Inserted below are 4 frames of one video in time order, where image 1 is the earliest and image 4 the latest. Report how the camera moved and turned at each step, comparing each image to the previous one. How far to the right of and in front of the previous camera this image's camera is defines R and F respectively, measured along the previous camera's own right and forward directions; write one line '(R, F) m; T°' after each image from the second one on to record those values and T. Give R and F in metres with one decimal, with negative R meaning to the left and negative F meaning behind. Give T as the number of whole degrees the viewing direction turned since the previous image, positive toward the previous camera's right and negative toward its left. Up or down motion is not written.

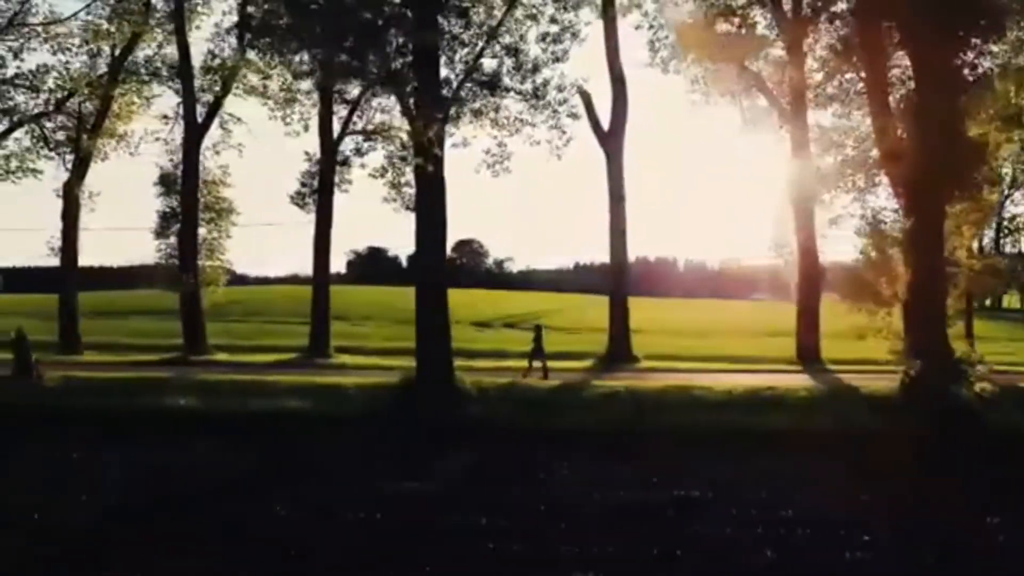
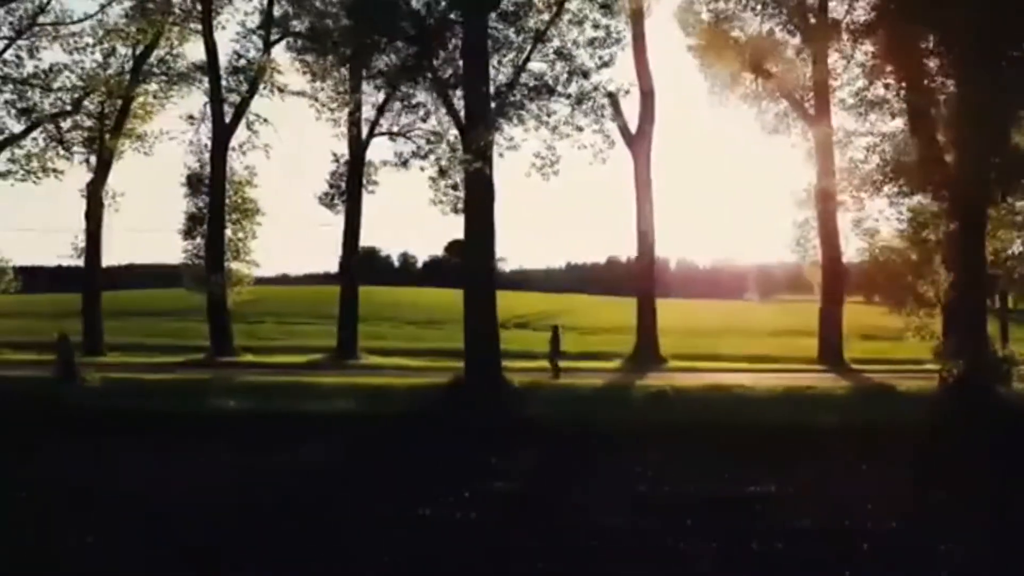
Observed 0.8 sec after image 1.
(-0.2, 0.0) m; 0°
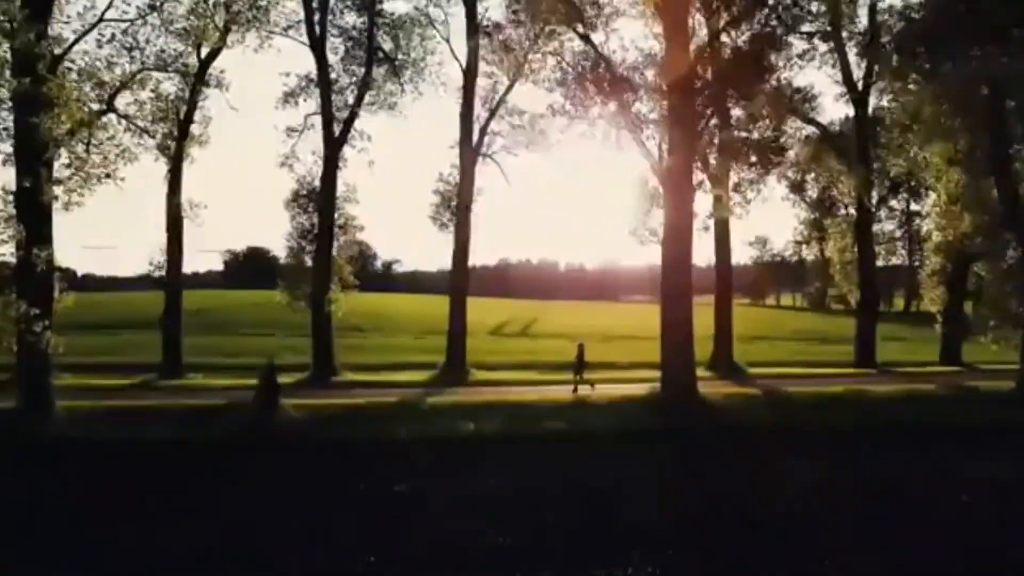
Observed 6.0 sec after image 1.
(-1.6, -0.9) m; +1°
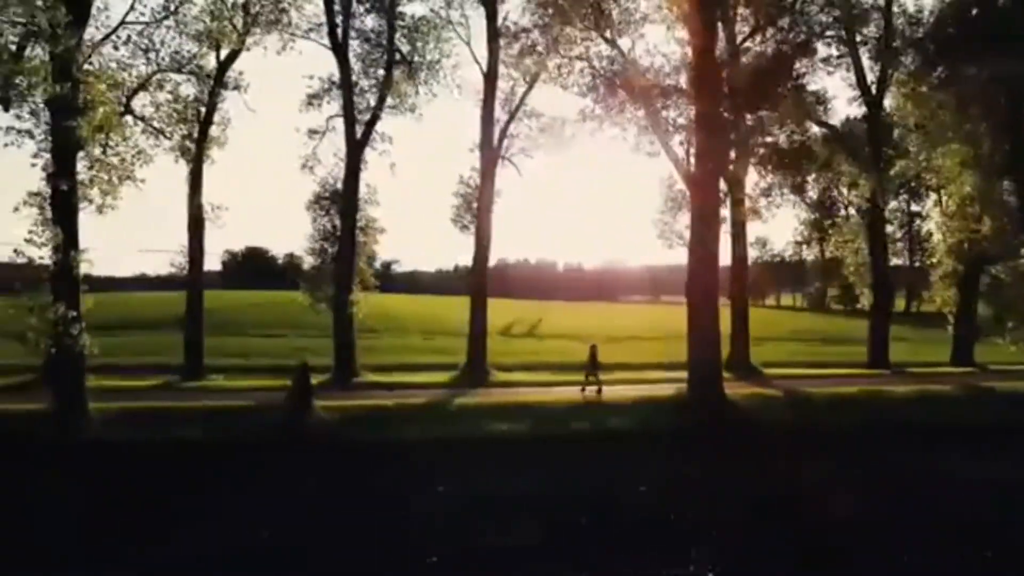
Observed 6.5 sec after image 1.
(-0.1, -0.2) m; 0°
